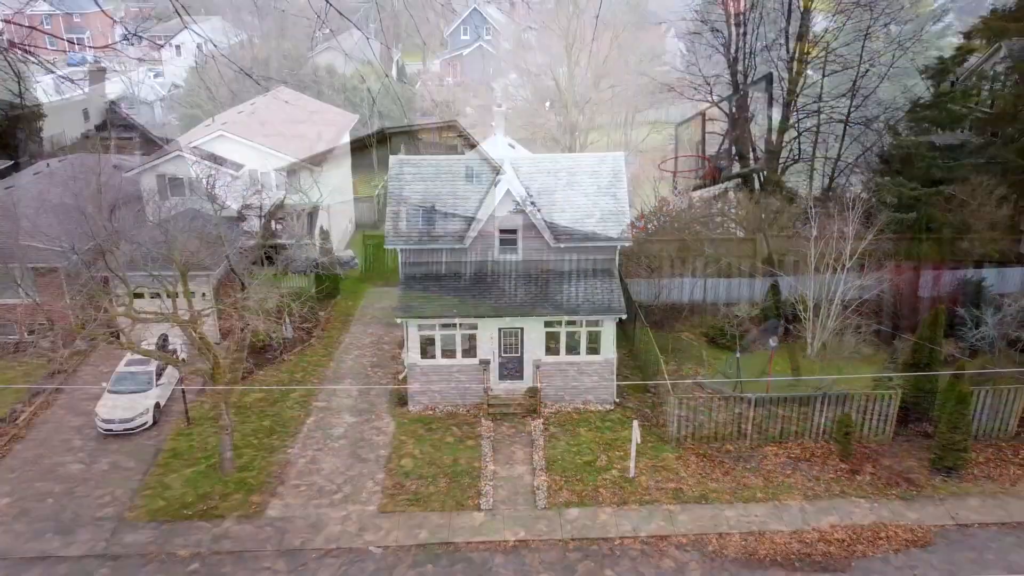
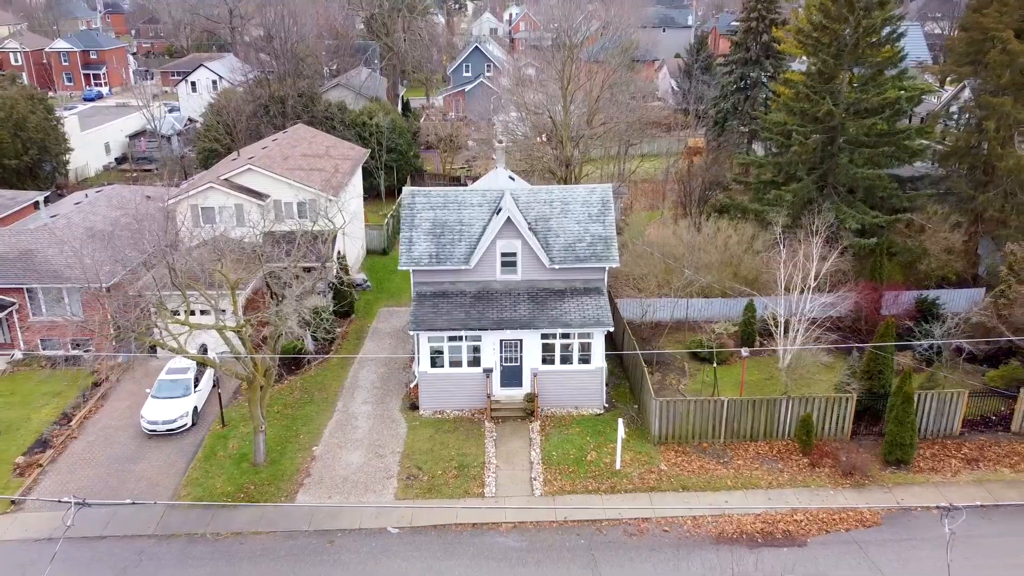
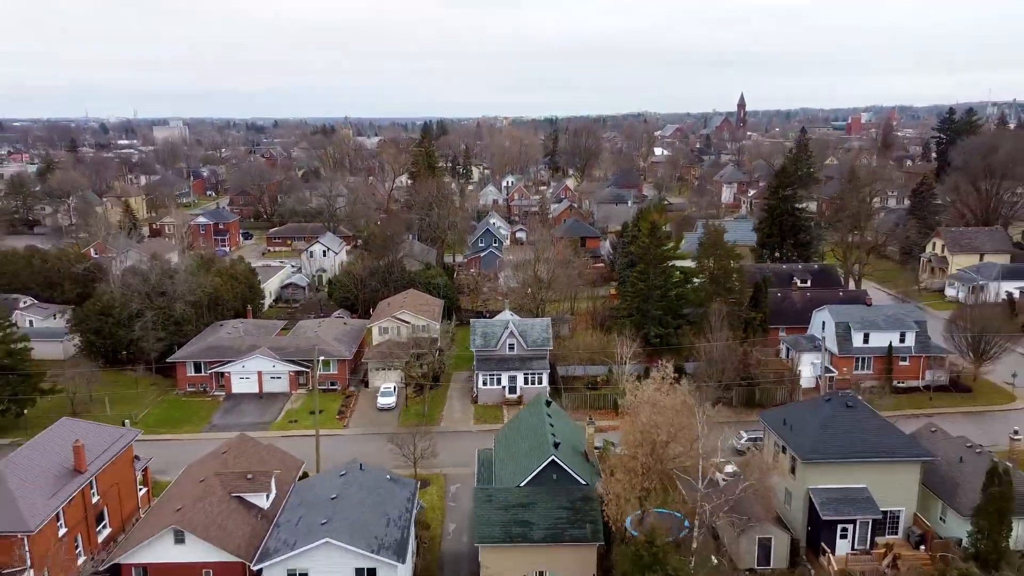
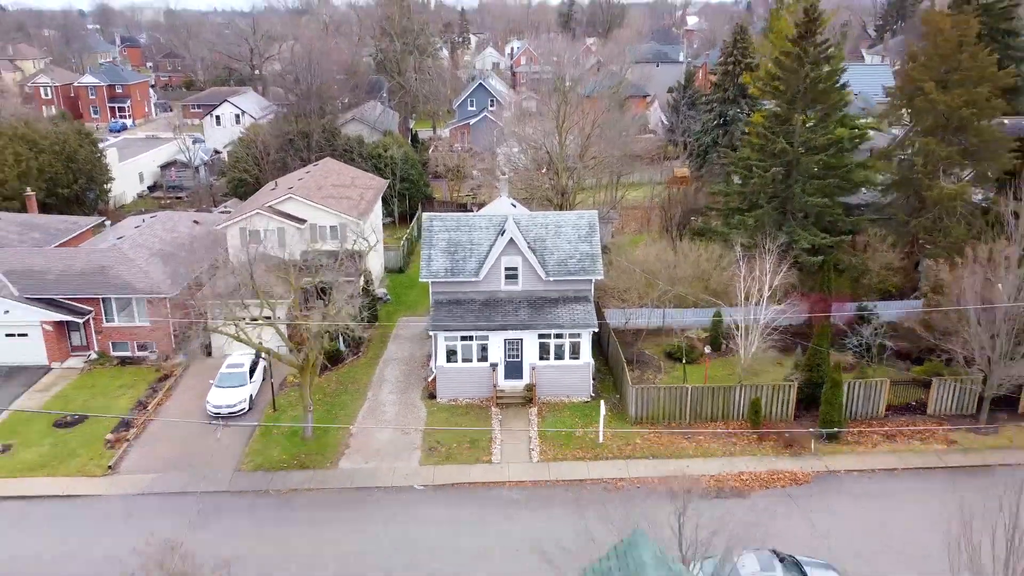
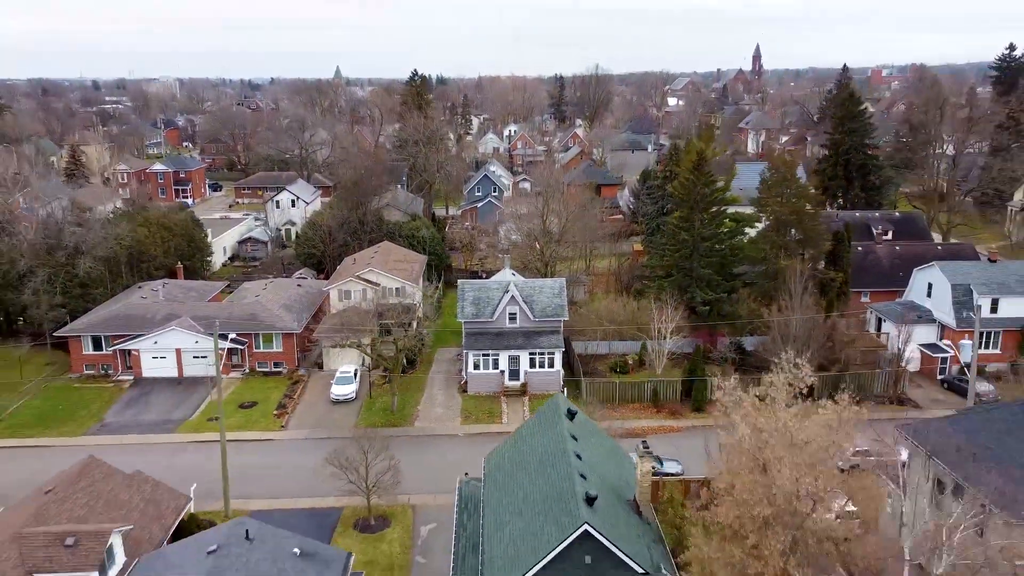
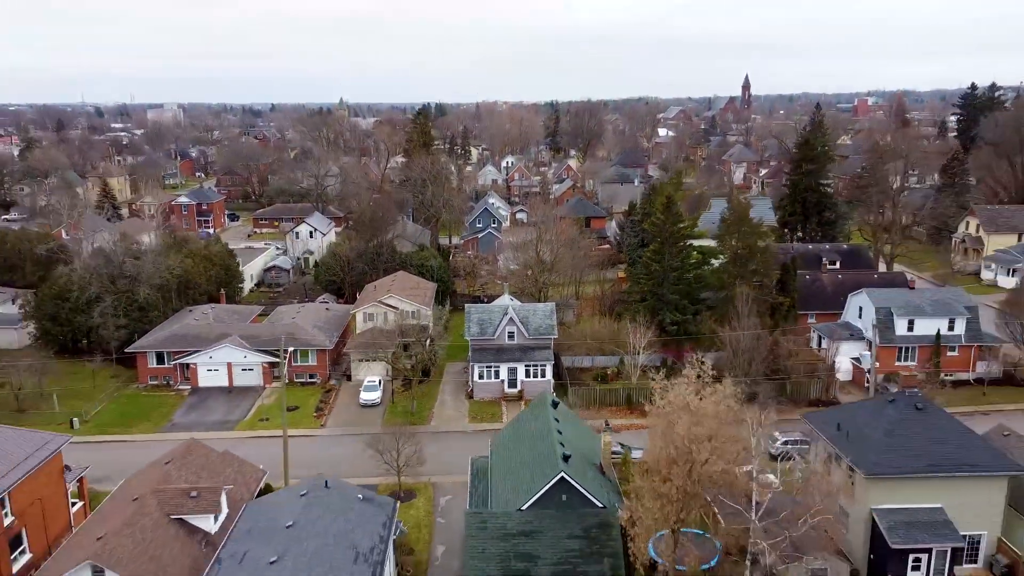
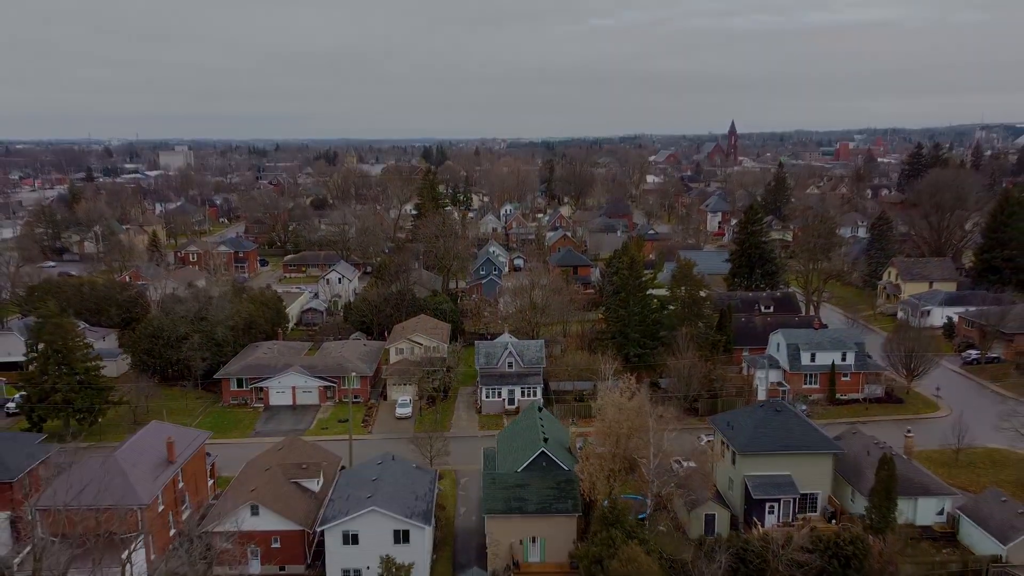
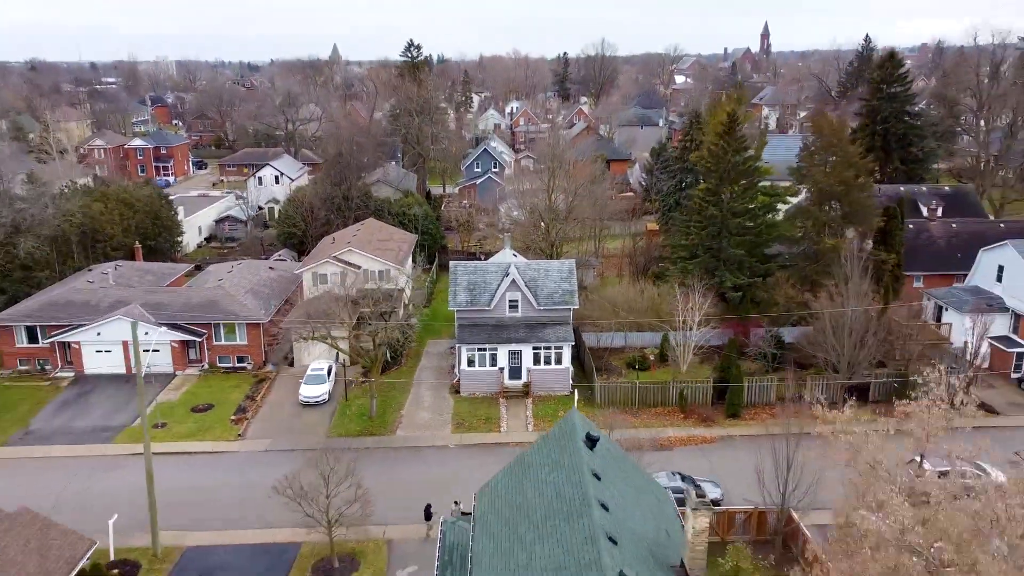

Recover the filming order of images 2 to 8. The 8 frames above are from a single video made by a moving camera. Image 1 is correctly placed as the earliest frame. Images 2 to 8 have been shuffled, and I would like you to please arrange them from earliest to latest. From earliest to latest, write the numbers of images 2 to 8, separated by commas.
2, 4, 8, 5, 6, 3, 7
